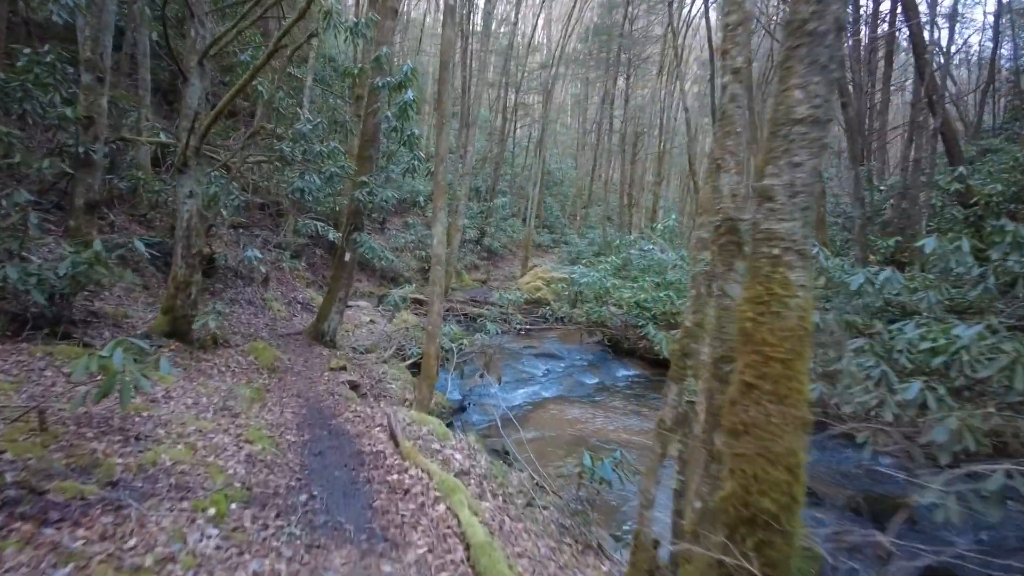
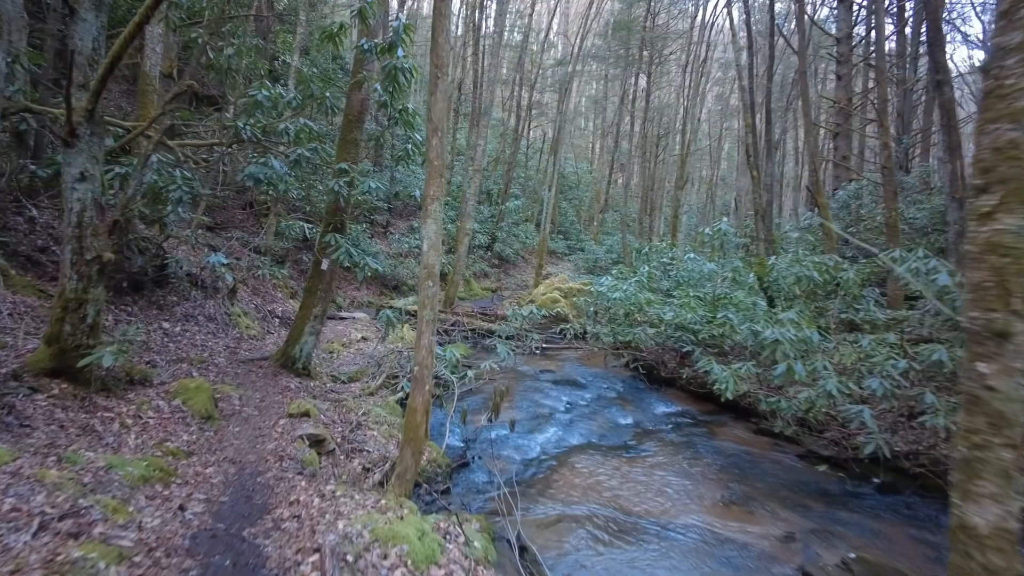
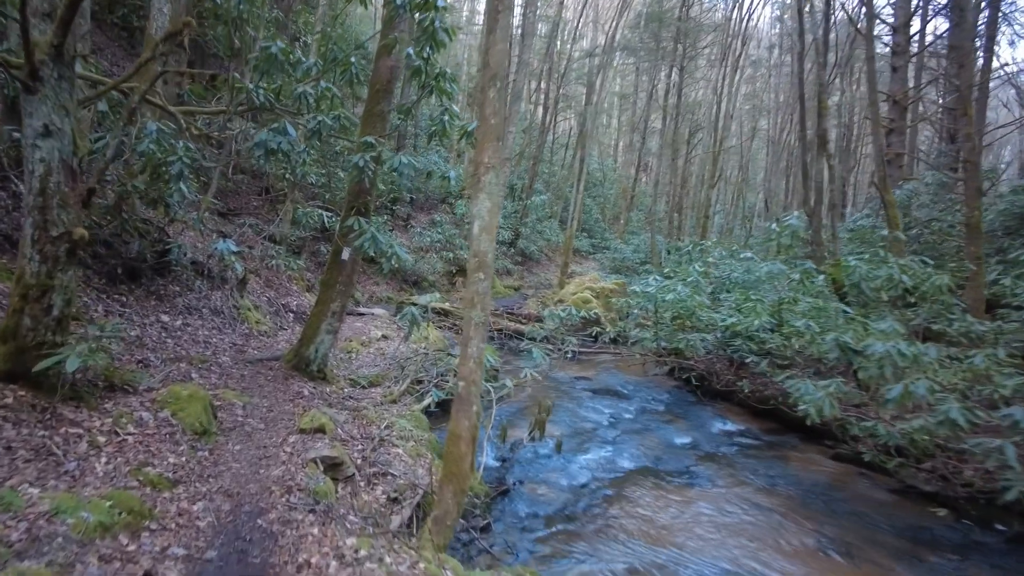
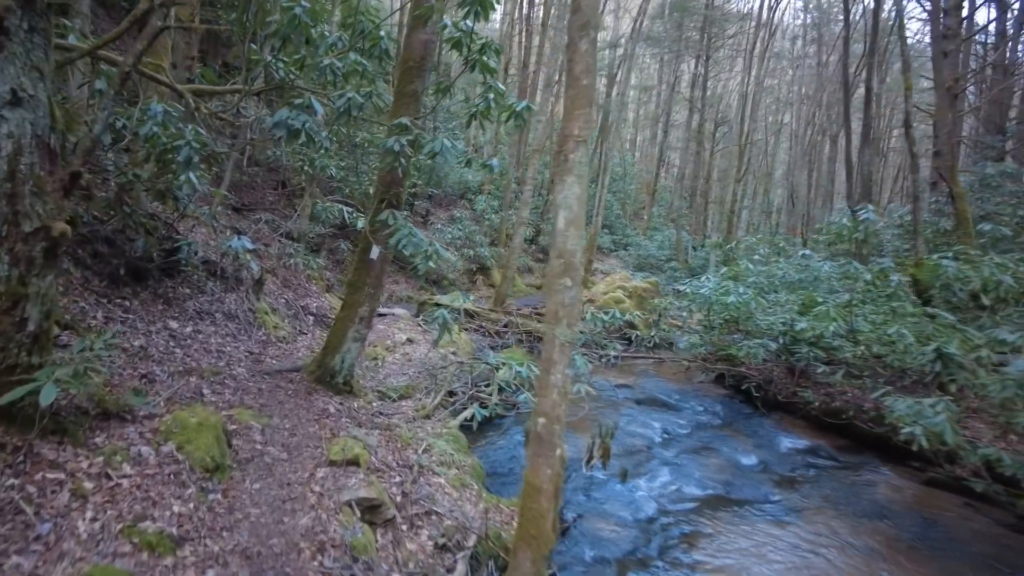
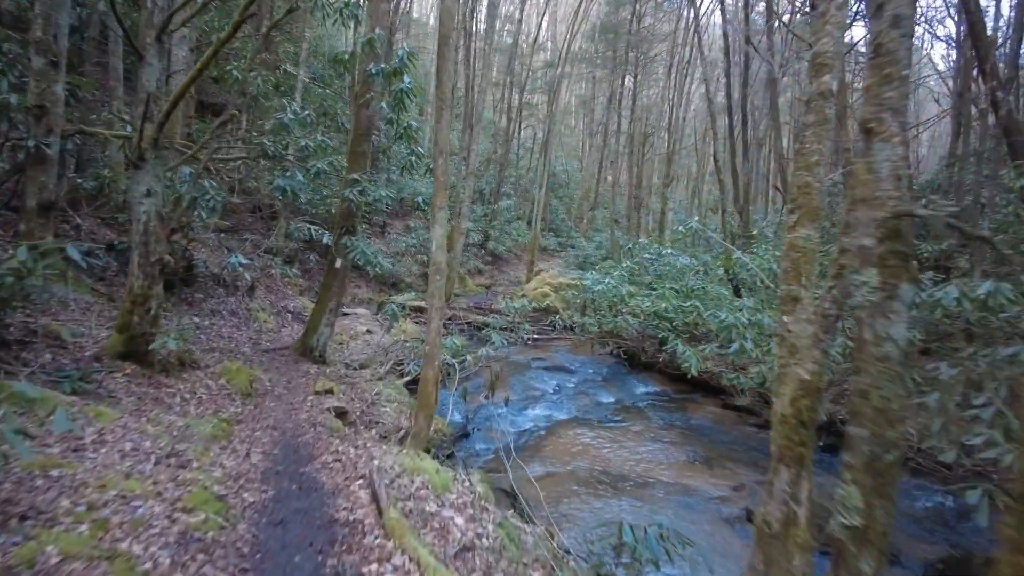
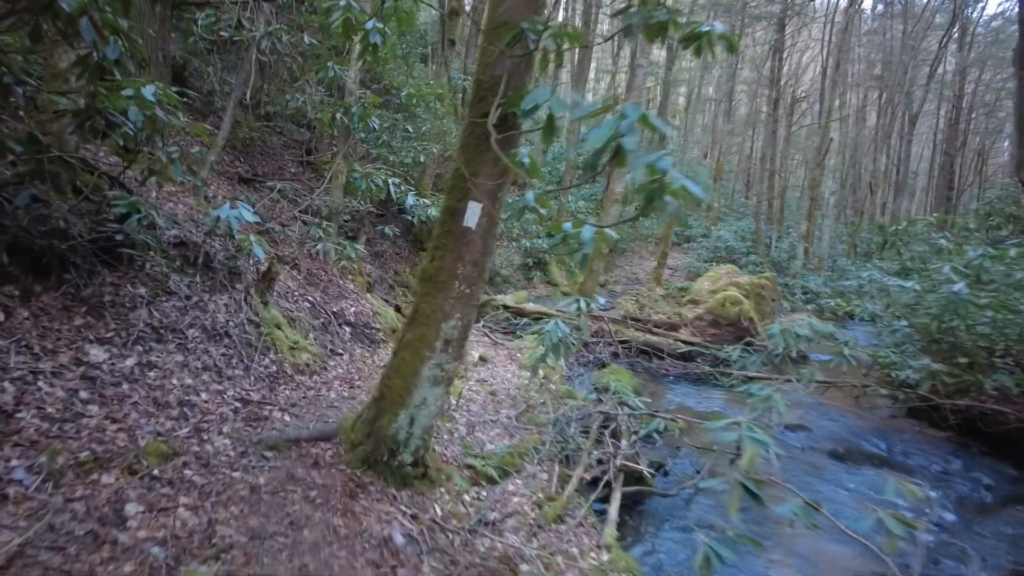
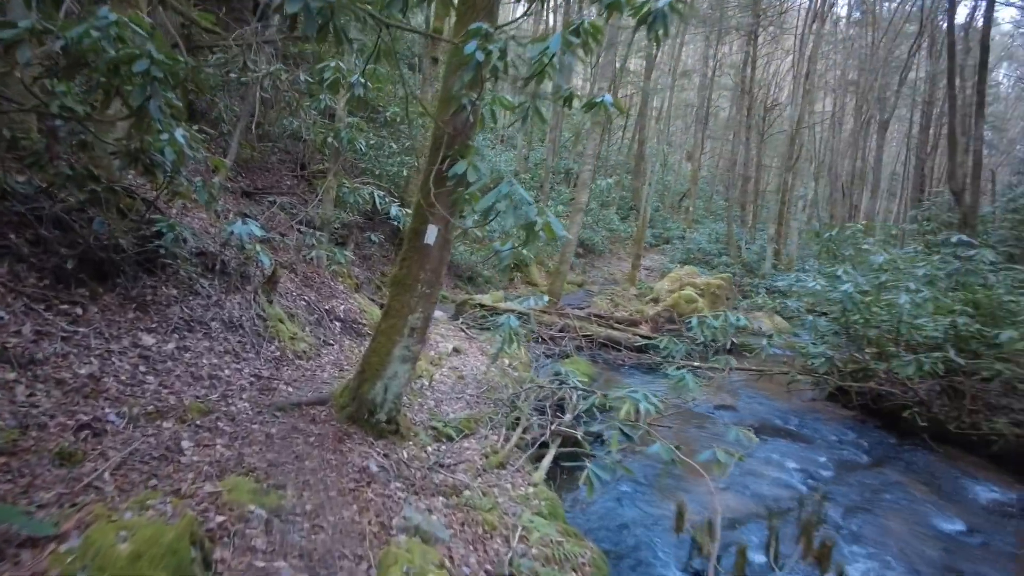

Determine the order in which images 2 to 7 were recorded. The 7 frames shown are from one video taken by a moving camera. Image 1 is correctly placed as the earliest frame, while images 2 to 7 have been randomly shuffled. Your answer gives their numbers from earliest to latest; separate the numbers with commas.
5, 2, 3, 4, 7, 6
